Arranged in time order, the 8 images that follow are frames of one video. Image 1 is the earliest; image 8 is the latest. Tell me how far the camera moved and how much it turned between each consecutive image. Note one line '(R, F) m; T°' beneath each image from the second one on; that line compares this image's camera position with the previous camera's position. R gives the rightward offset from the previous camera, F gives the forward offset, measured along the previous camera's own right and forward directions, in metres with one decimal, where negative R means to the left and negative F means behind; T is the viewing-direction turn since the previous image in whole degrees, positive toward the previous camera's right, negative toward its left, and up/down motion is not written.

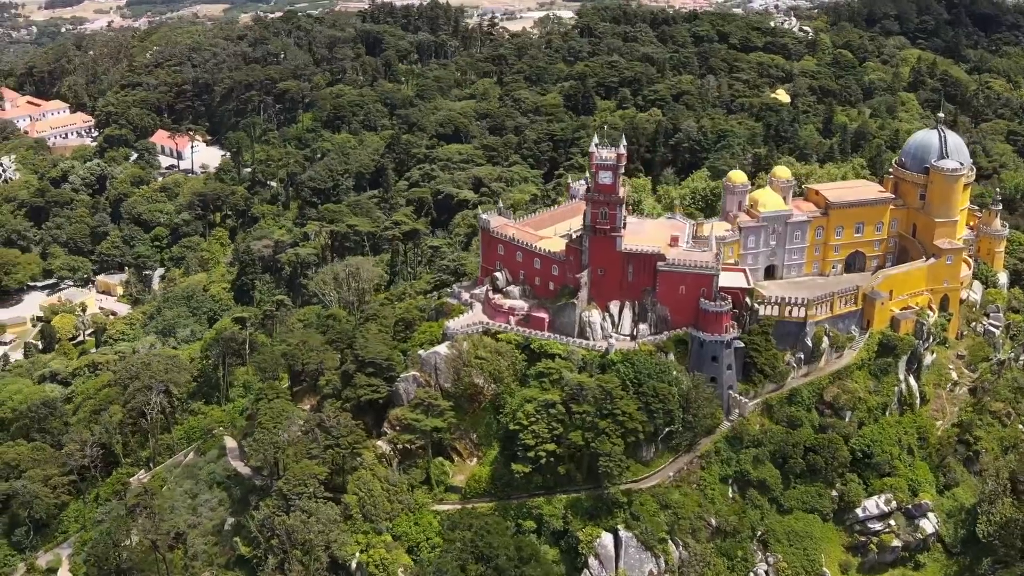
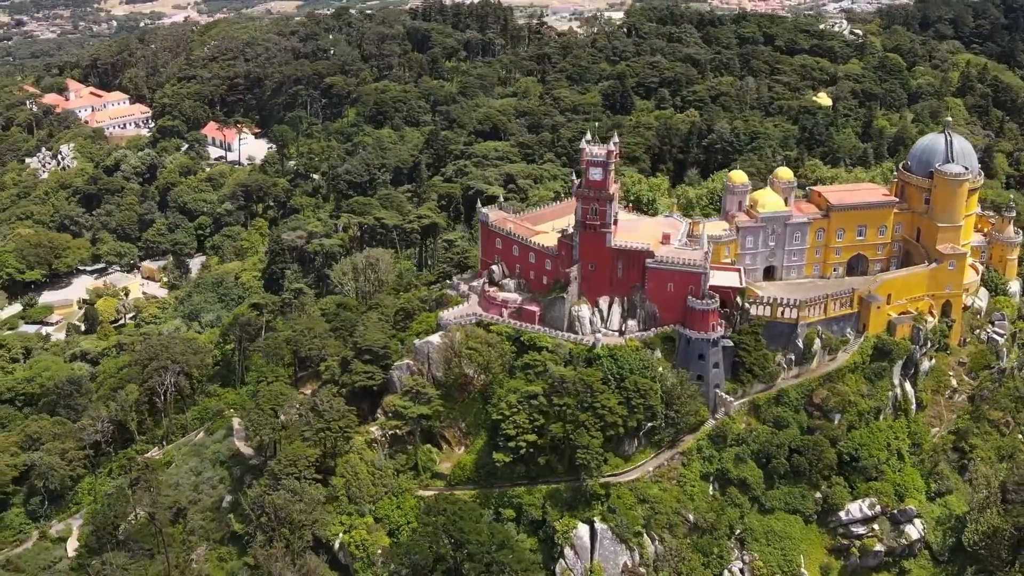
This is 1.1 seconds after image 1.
(+3.3, -0.6) m; -3°
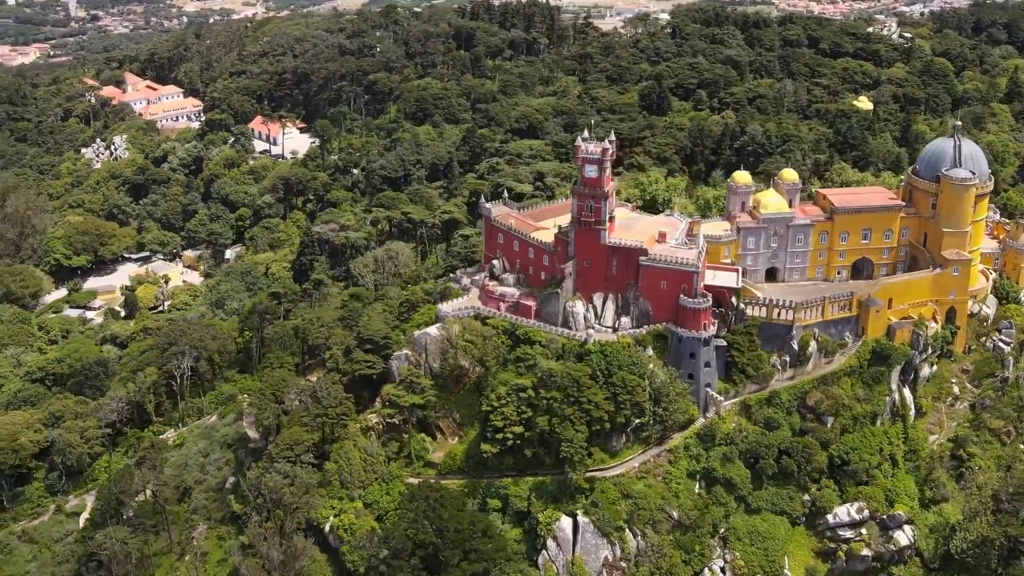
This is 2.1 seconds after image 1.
(+2.9, -0.6) m; -3°
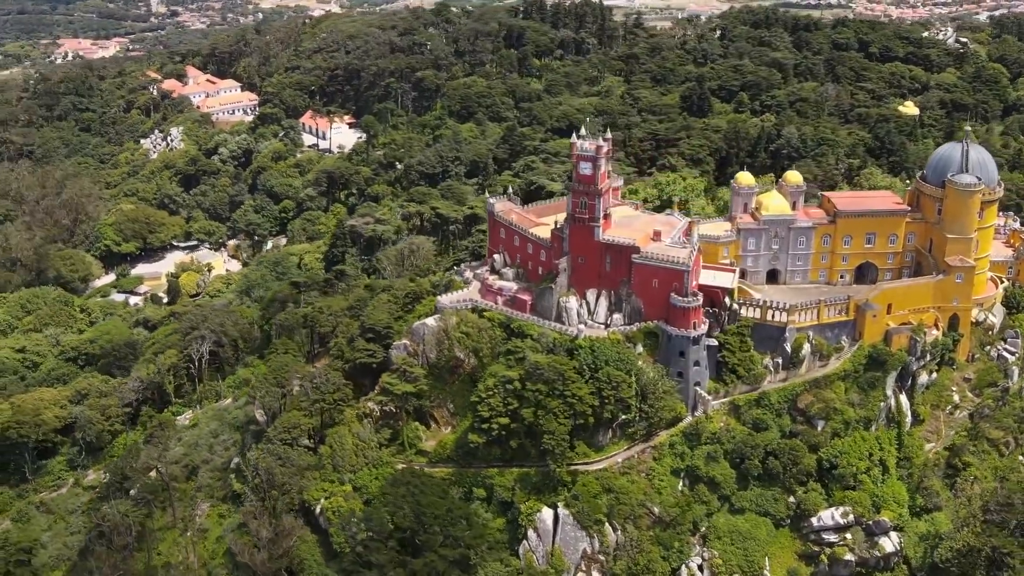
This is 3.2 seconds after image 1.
(+3.2, -0.6) m; -3°
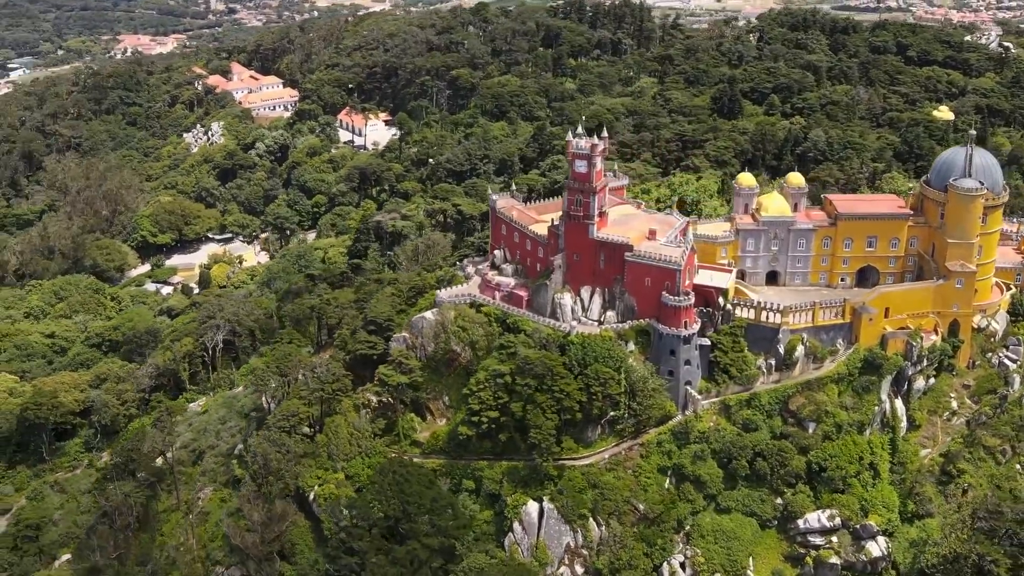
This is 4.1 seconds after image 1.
(+2.5, -0.5) m; -3°
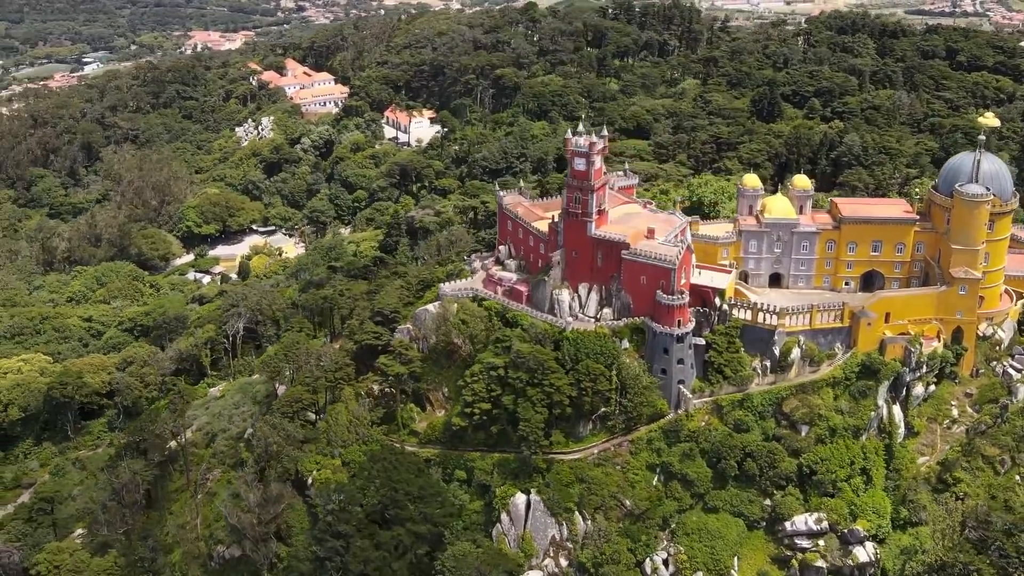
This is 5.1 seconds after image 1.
(+2.9, -0.6) m; -3°
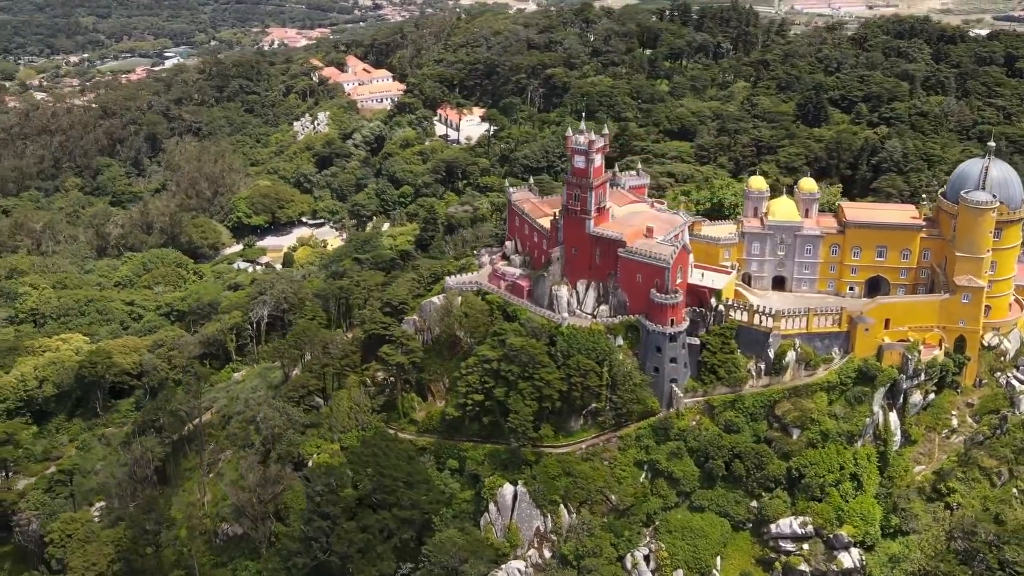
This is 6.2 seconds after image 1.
(+3.3, -0.7) m; -4°
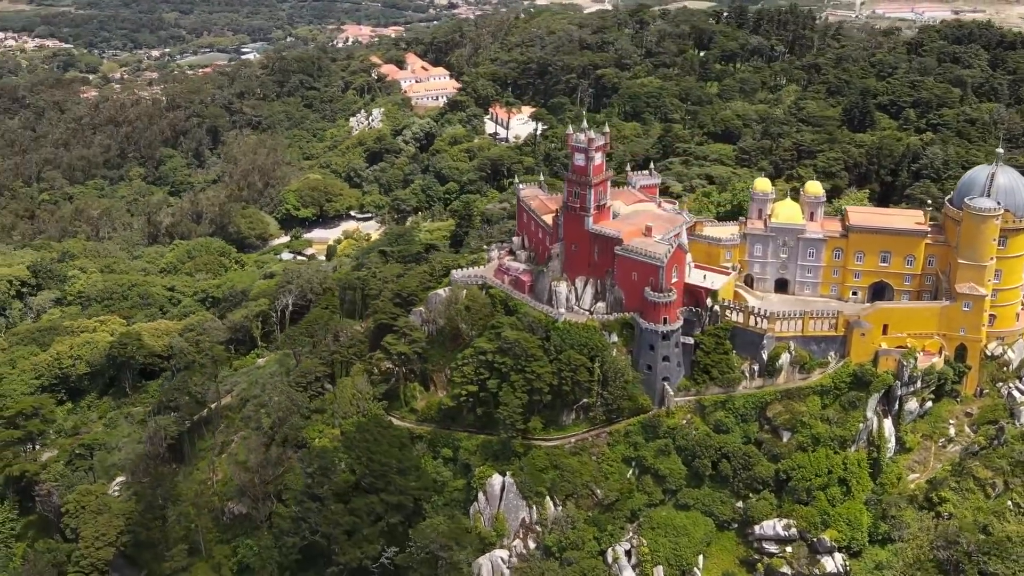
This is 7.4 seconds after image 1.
(+3.3, -0.7) m; -4°
